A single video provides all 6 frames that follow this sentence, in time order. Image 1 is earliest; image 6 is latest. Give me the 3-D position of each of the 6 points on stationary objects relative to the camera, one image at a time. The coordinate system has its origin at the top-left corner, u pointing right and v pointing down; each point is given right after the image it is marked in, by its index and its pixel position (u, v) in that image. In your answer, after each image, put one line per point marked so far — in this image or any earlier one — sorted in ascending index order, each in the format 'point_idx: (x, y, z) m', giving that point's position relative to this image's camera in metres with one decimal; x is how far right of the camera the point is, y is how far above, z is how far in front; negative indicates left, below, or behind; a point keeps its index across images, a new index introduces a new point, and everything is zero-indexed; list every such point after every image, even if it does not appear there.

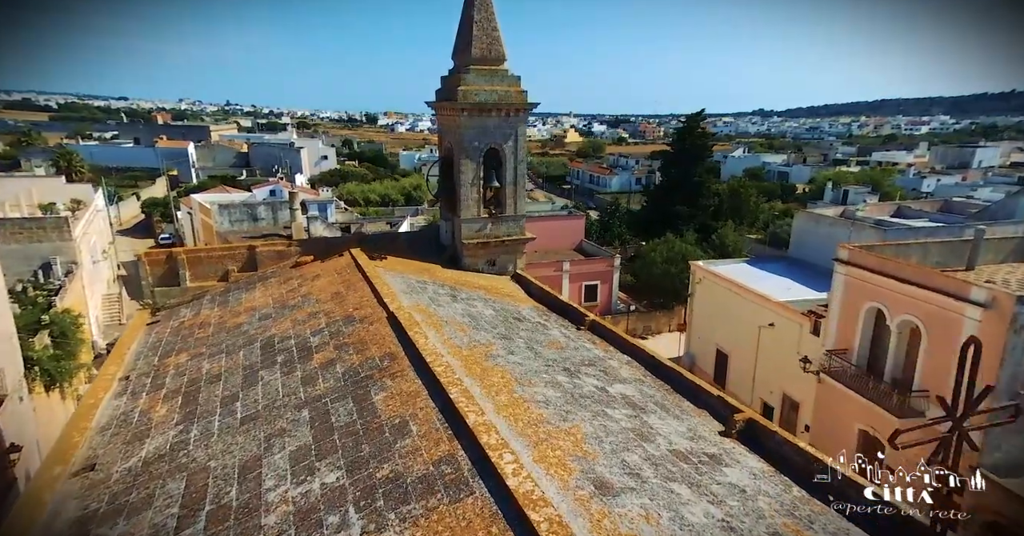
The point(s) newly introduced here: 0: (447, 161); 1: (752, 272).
0: (-1.4, +2.2, +12.3) m
1: (+7.7, -0.2, +18.5) m
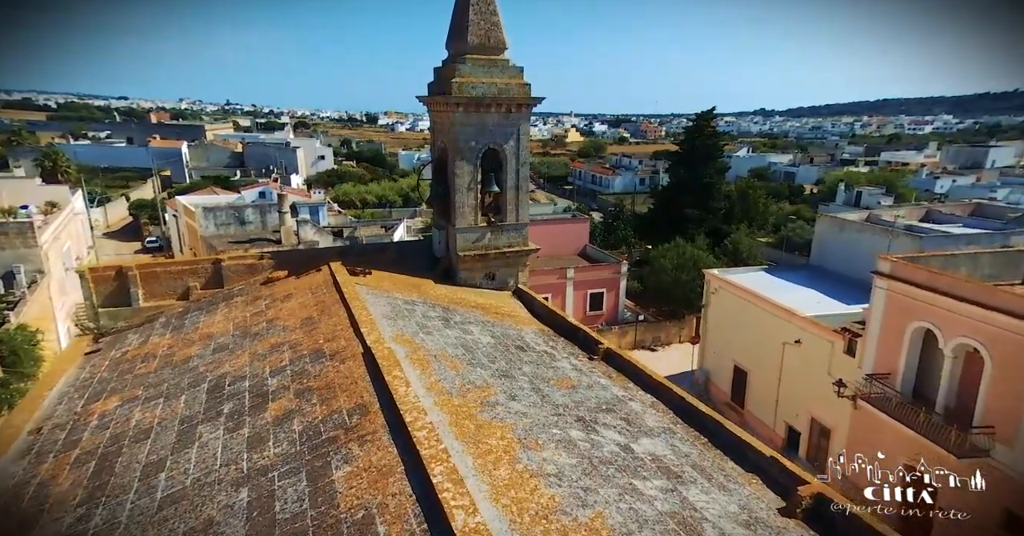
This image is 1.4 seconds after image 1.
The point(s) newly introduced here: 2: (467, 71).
0: (-1.3, +2.0, +10.9) m
1: (+7.7, -0.4, +17.2) m
2: (-0.8, +3.3, +10.0) m
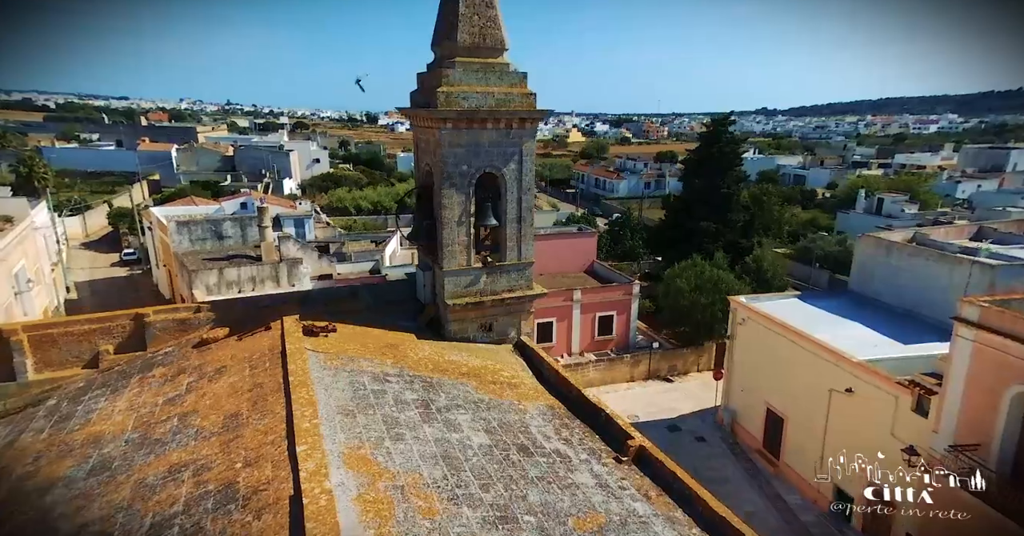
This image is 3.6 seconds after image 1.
0: (-1.3, +1.2, +8.8) m
1: (+7.8, -1.2, +15.1) m
2: (-0.7, +2.6, +7.9) m
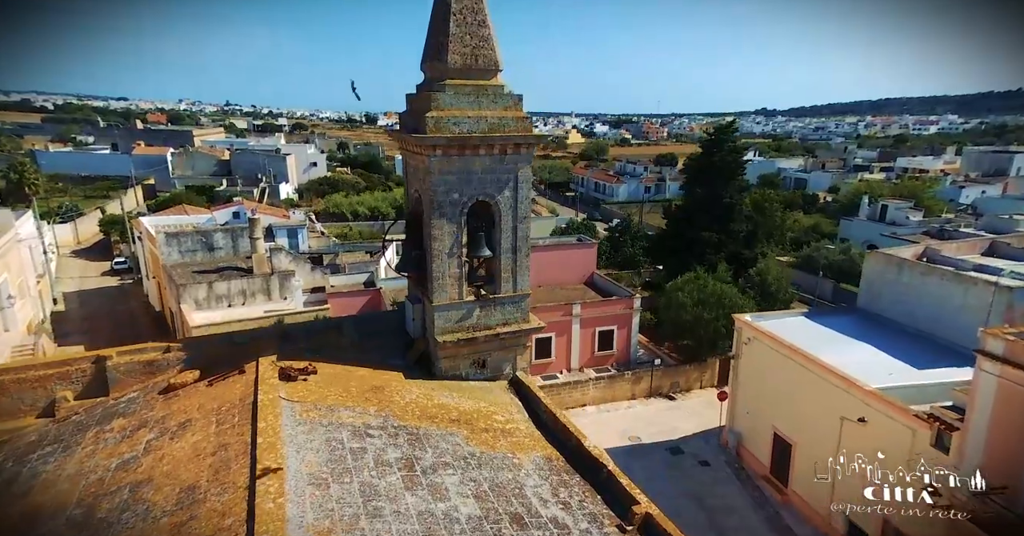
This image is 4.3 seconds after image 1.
0: (-1.4, +0.7, +8.3) m
1: (+7.7, -1.6, +14.5) m
2: (-0.8, +2.1, +7.3) m
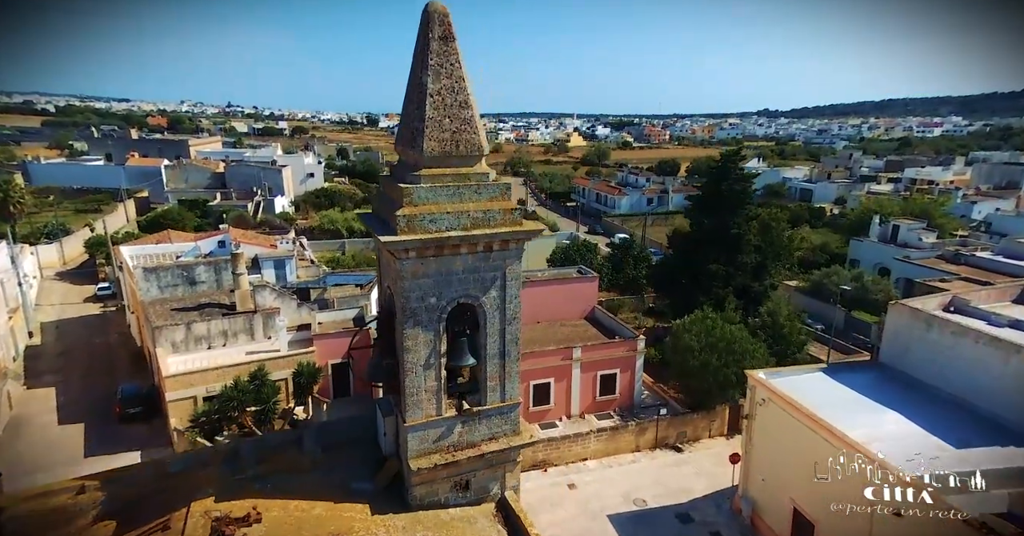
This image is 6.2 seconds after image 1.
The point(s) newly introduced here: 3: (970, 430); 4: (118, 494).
0: (-1.6, -0.6, +7.1) m
1: (+7.5, -3.0, +13.3) m
2: (-1.0, +0.8, +6.1) m
3: (+9.4, -3.3, +11.9) m
4: (-4.1, -2.3, +6.1) m
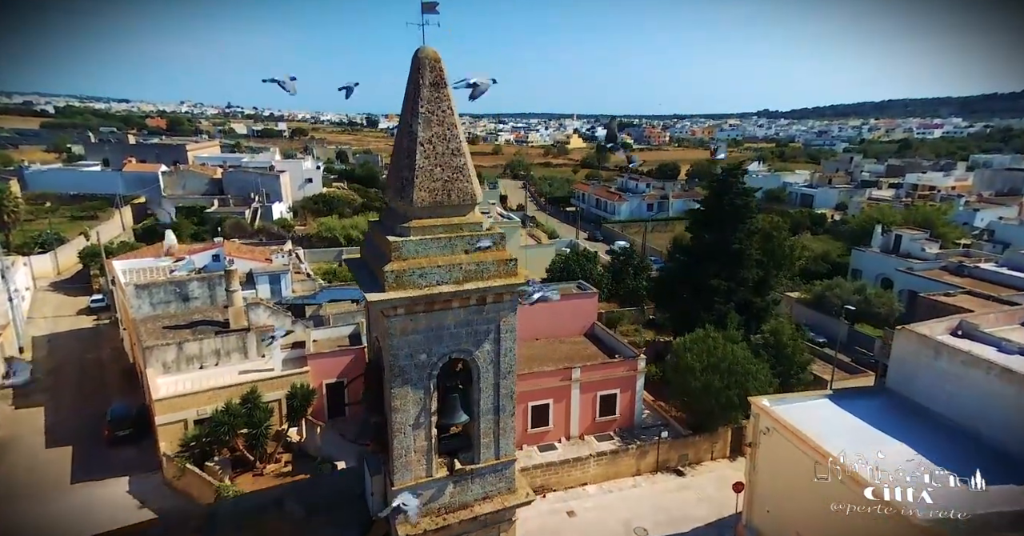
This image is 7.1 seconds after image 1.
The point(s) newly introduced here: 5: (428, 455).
0: (-1.6, -1.2, +6.7) m
1: (+7.5, -3.6, +12.9) m
2: (-1.0, +0.2, +5.8) m
3: (+9.3, -3.9, +11.5) m
4: (-4.1, -2.9, +5.7) m
5: (-0.9, -2.1, +6.4) m
